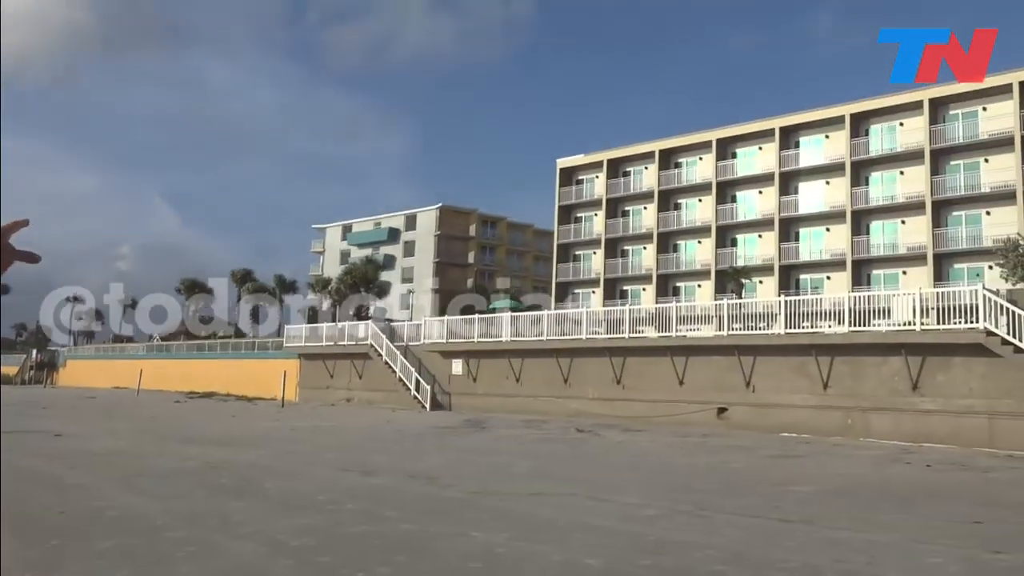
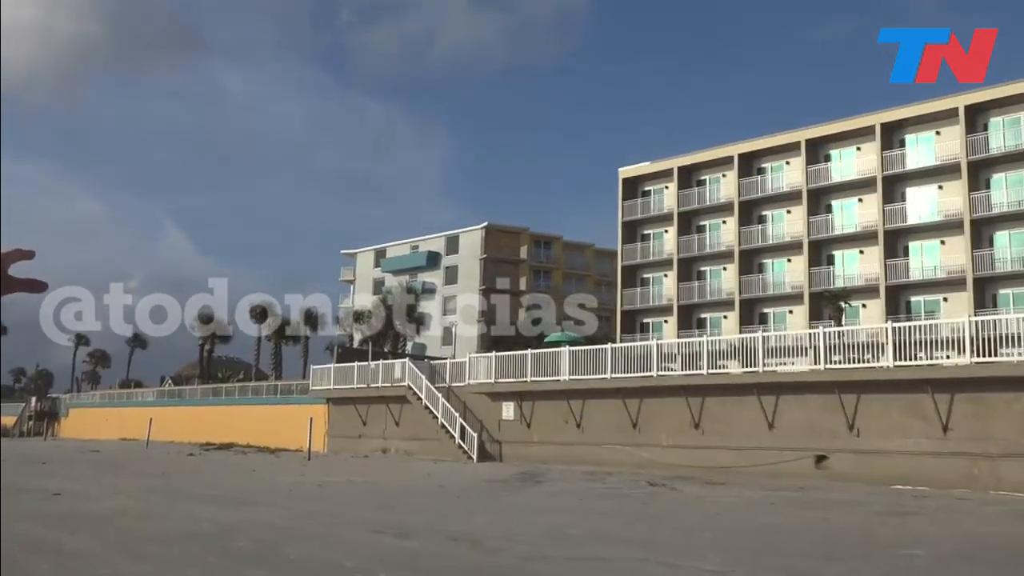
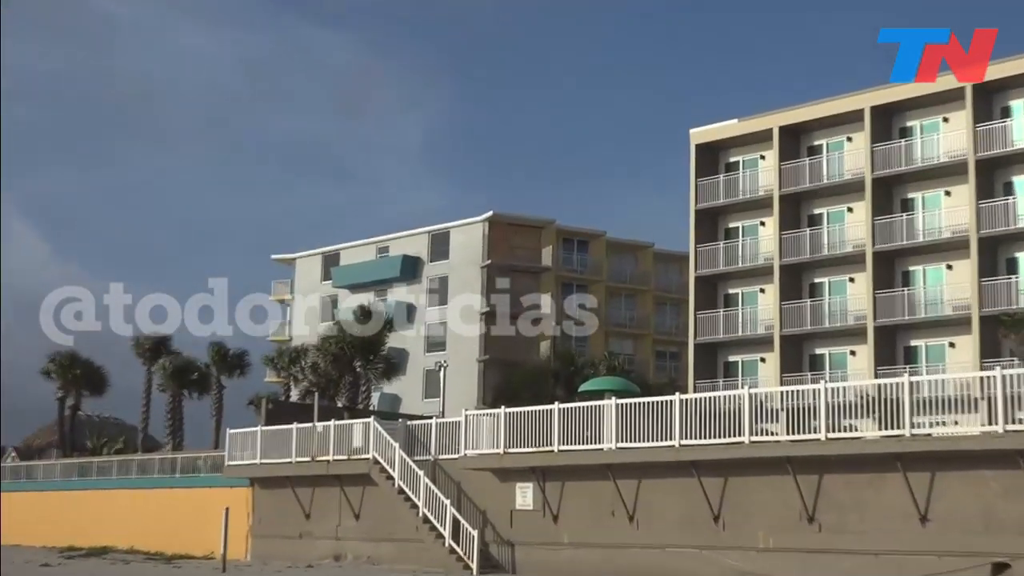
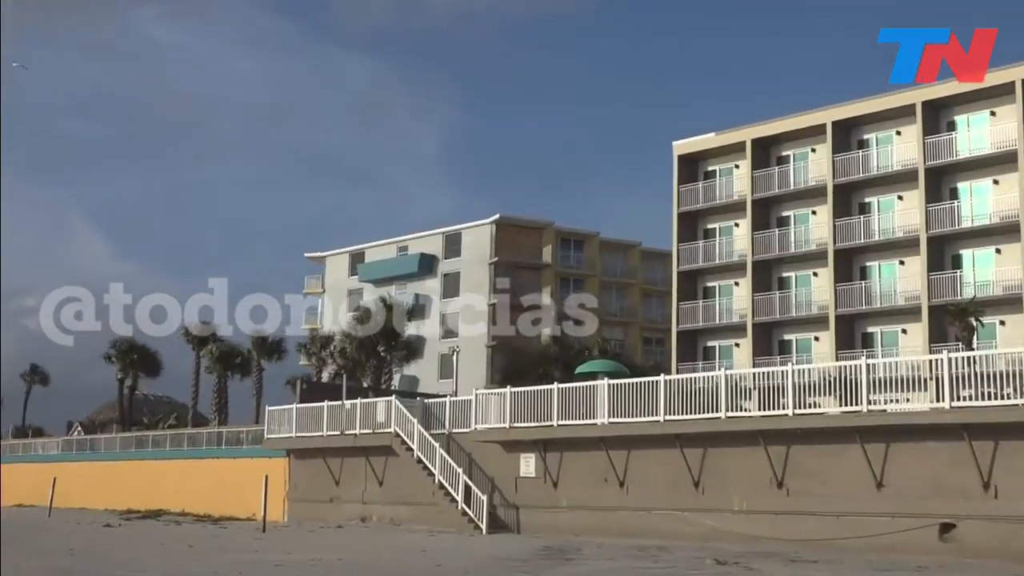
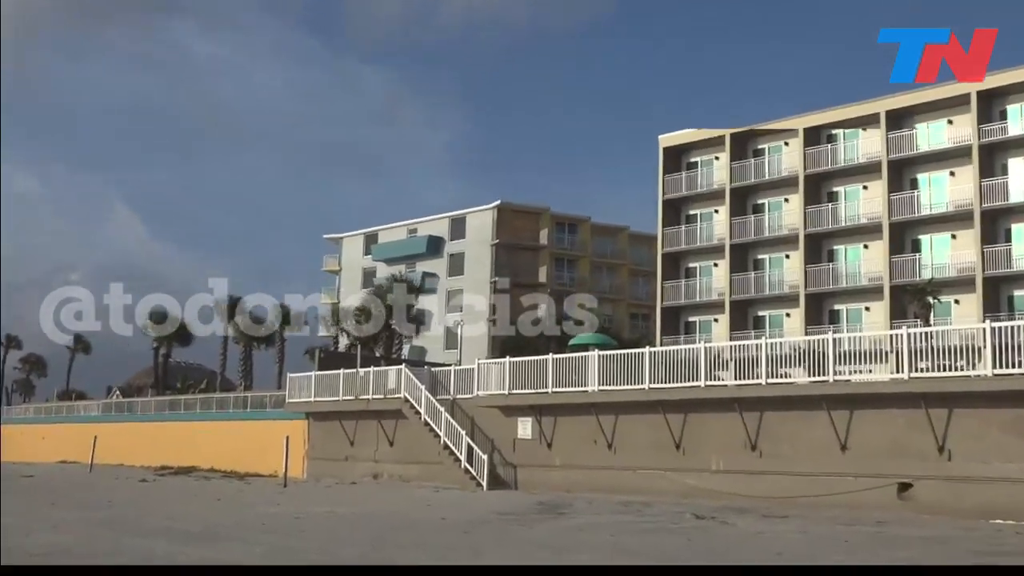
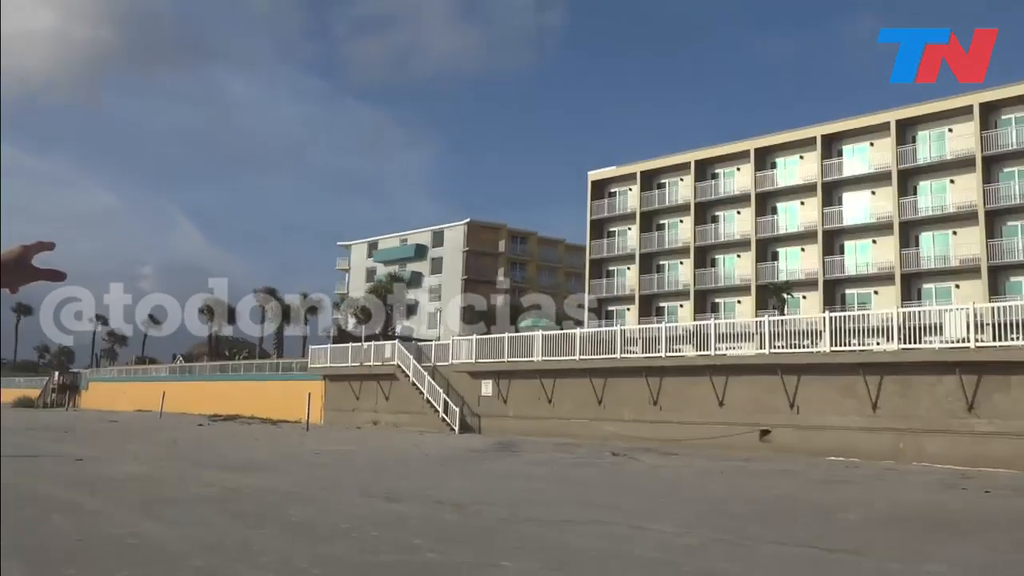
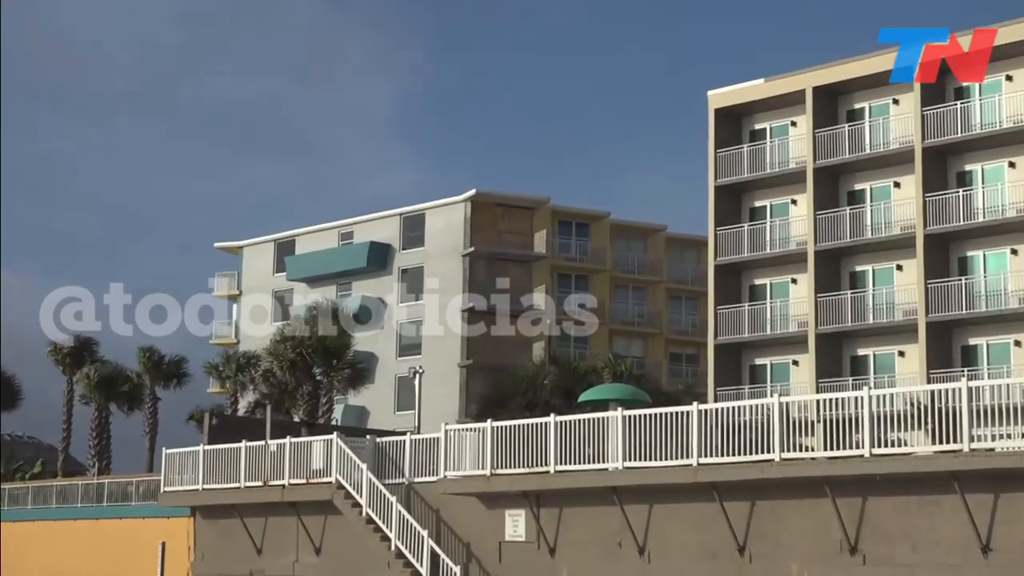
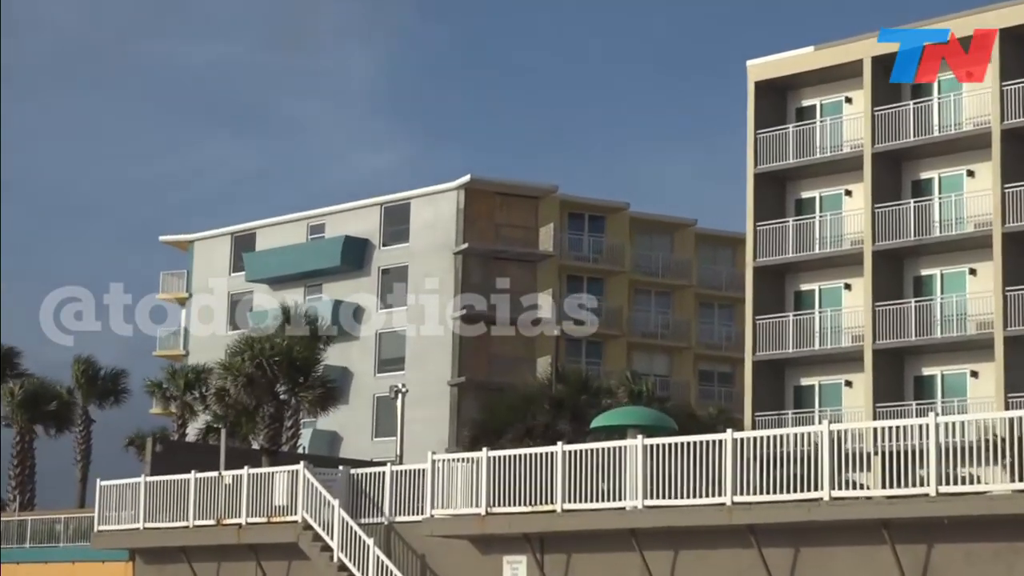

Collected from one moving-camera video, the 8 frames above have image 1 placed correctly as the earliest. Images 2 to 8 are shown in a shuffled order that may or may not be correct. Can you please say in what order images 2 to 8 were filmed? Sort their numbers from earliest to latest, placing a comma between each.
6, 2, 5, 4, 3, 7, 8
